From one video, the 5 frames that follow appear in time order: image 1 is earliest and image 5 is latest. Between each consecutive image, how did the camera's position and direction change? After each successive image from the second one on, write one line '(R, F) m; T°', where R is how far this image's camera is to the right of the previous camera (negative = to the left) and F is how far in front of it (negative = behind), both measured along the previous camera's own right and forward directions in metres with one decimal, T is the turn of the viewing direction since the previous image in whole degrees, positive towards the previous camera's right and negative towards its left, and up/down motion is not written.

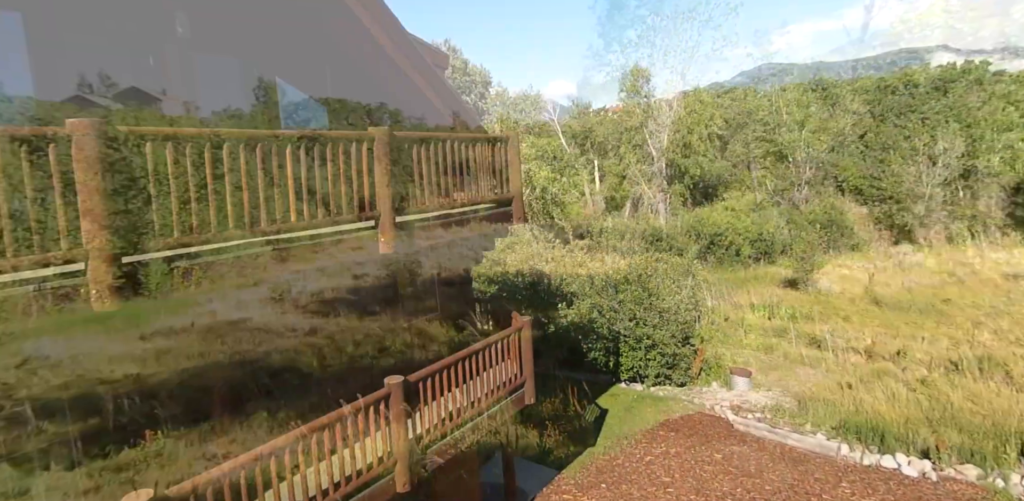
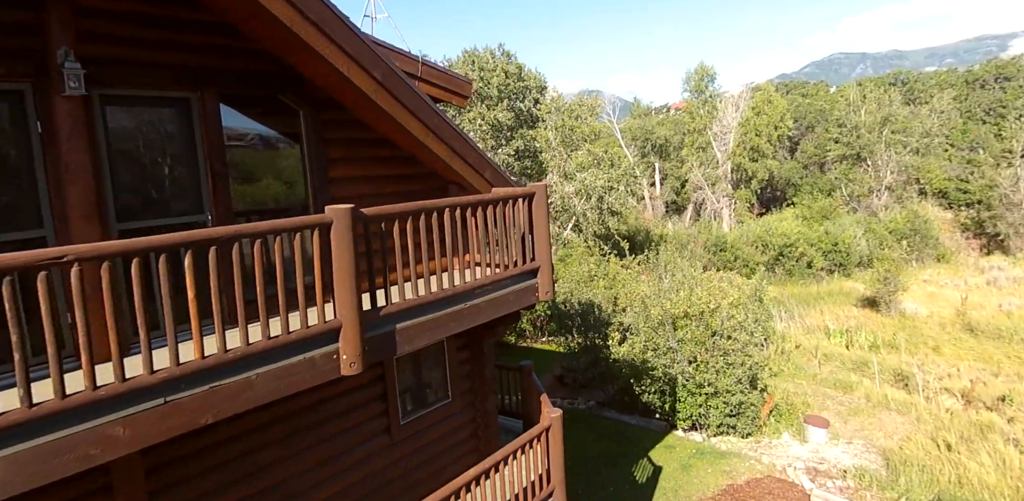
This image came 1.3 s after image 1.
(+0.2, +0.9) m; -6°
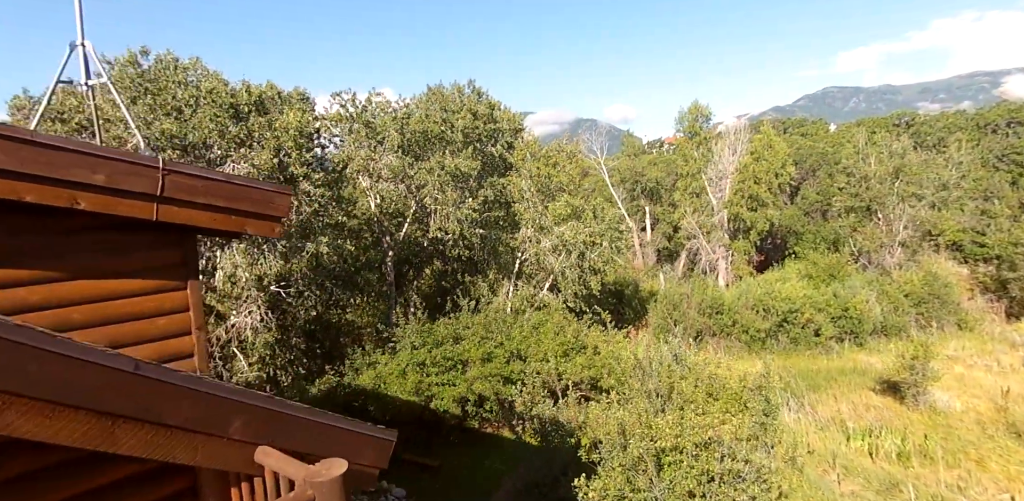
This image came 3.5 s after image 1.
(+0.7, +2.3) m; 0°
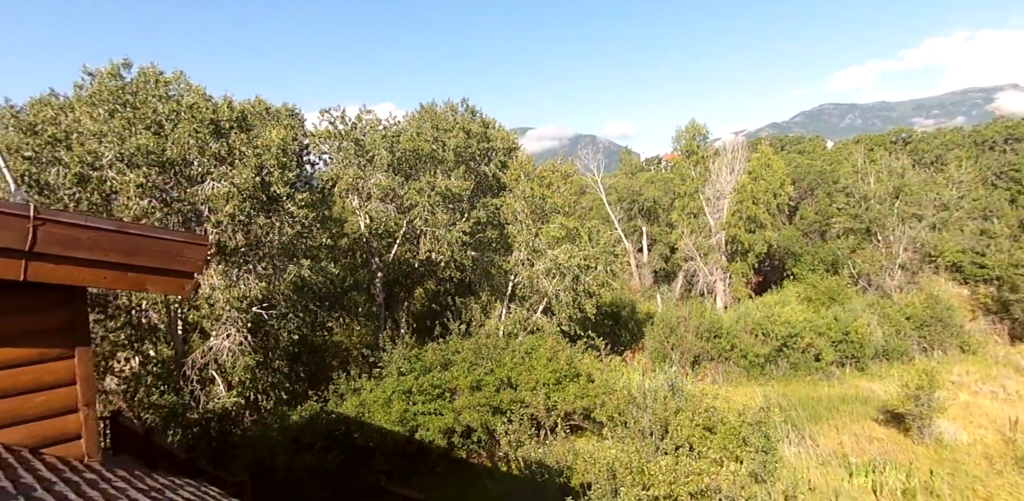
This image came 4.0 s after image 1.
(+0.2, +0.4) m; 0°
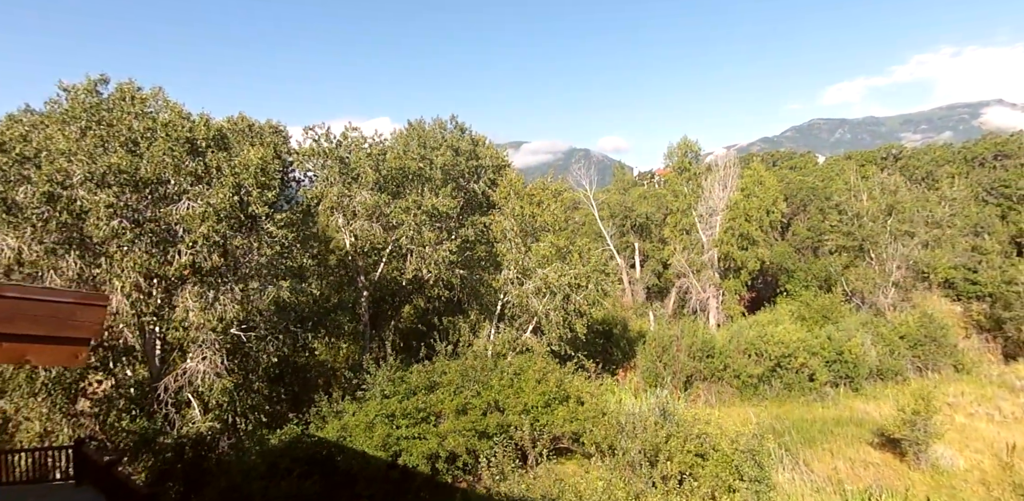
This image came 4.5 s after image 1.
(+0.1, +0.3) m; +1°
